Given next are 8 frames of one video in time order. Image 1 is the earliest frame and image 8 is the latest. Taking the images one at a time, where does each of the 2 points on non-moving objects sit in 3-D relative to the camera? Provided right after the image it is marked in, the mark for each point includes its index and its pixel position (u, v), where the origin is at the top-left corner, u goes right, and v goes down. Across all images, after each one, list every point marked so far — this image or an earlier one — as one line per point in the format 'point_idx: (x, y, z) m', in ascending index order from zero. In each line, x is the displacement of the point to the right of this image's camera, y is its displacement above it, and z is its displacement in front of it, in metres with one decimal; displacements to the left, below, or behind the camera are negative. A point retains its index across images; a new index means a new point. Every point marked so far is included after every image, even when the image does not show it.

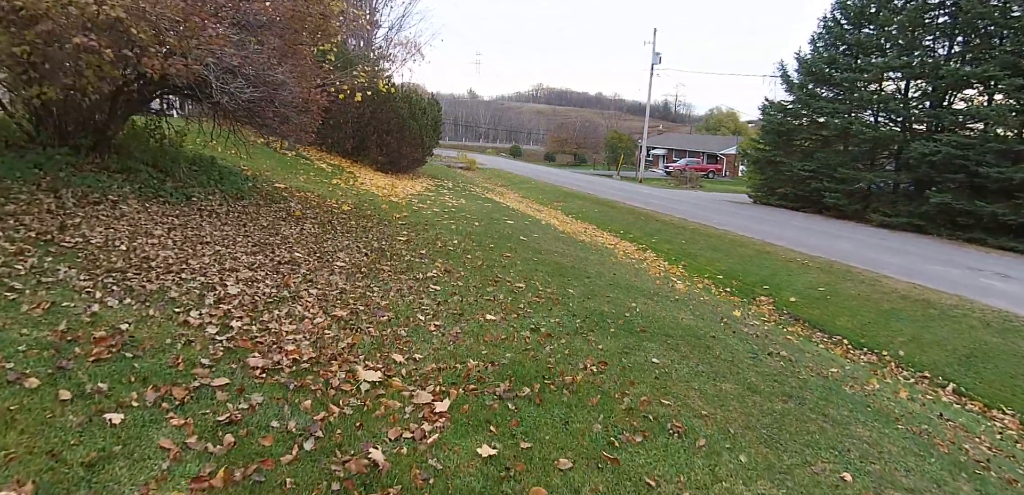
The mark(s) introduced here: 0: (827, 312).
0: (+5.3, -1.1, +9.6) m
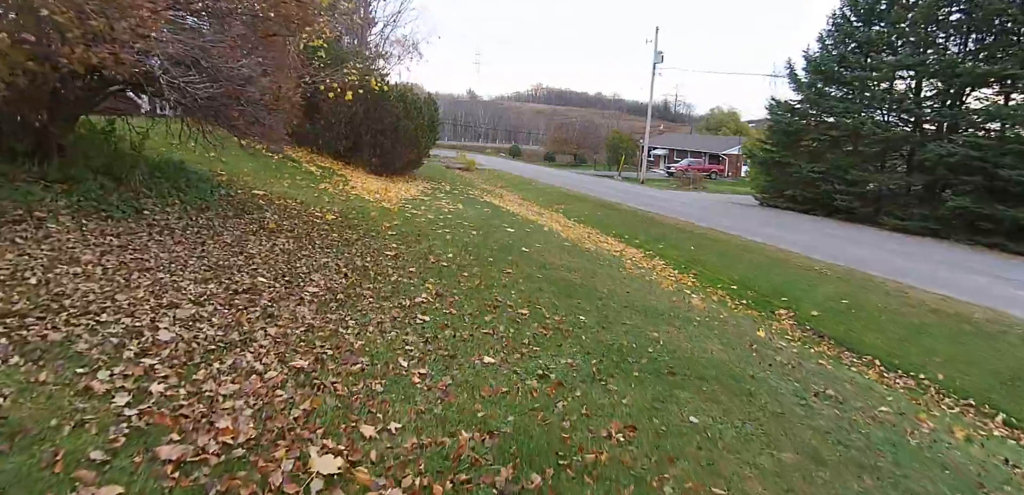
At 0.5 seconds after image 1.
0: (+5.3, -1.2, +8.9) m
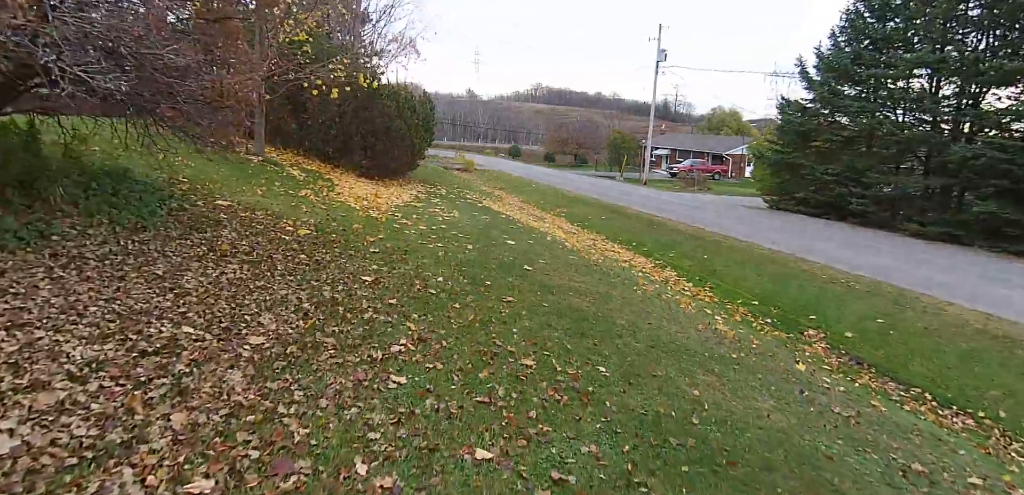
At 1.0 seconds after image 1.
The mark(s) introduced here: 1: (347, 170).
0: (+5.3, -1.5, +7.9) m
1: (-3.8, +1.8, +13.2) m
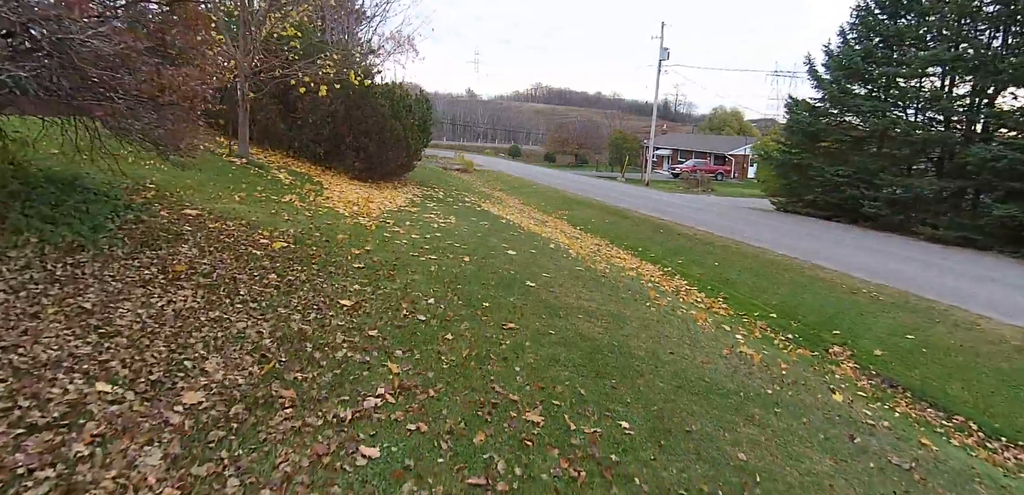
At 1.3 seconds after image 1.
0: (+5.3, -1.6, +7.3) m
1: (-3.8, +1.6, +12.5) m
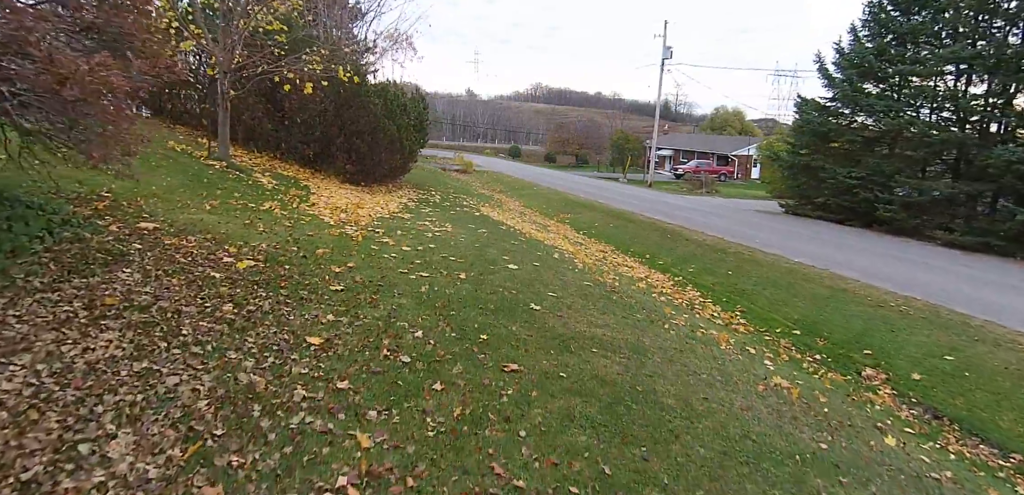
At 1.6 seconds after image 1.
0: (+5.3, -1.8, +6.5) m
1: (-3.8, +1.5, +11.8) m
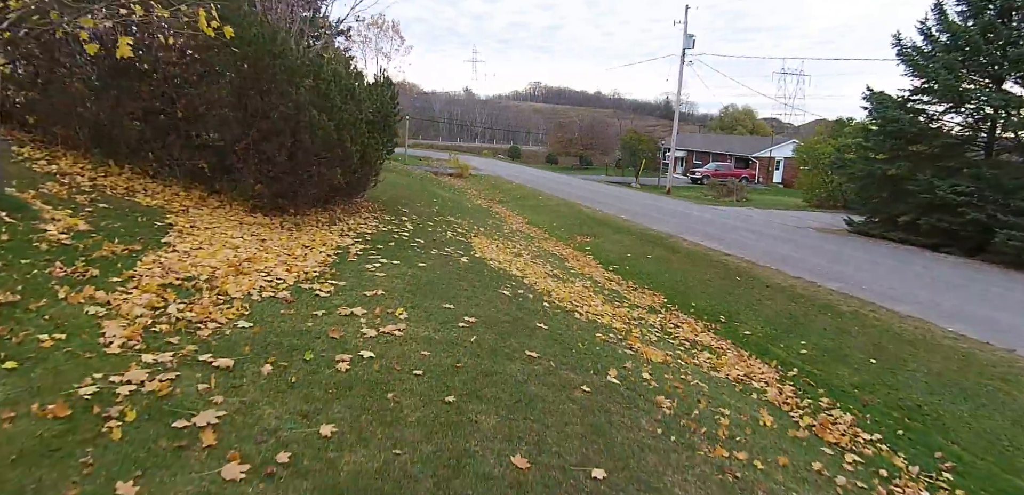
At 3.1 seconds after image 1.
0: (+5.4, -2.7, +2.2) m
1: (-3.7, +0.6, +7.4) m
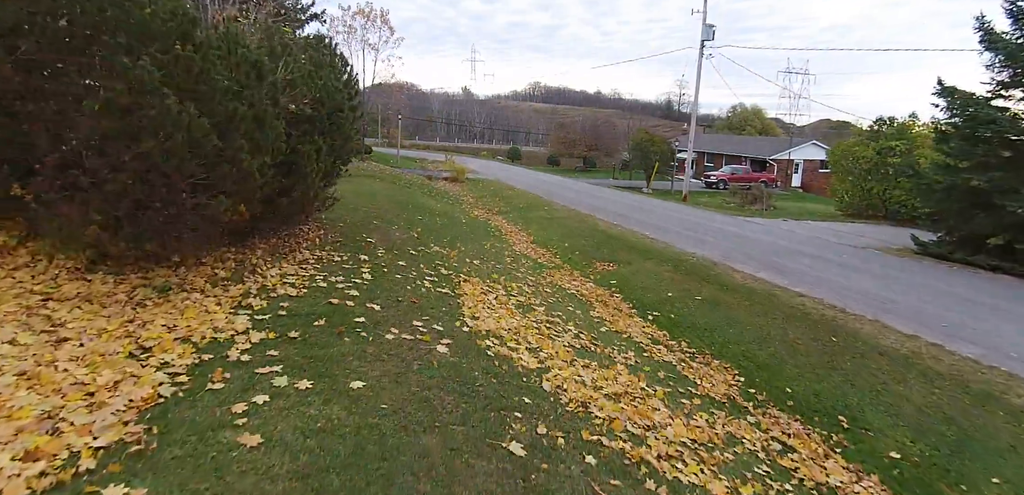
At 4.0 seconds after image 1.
0: (+5.5, -3.3, -0.7) m
1: (-3.6, -0.1, +4.5) m
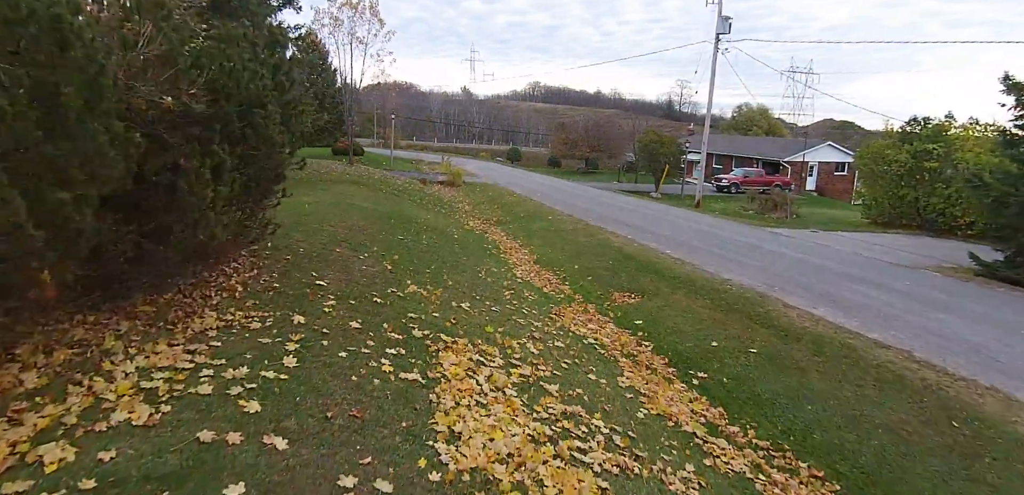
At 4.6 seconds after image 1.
0: (+5.5, -3.8, -2.7) m
1: (-3.6, -0.5, +2.4) m
